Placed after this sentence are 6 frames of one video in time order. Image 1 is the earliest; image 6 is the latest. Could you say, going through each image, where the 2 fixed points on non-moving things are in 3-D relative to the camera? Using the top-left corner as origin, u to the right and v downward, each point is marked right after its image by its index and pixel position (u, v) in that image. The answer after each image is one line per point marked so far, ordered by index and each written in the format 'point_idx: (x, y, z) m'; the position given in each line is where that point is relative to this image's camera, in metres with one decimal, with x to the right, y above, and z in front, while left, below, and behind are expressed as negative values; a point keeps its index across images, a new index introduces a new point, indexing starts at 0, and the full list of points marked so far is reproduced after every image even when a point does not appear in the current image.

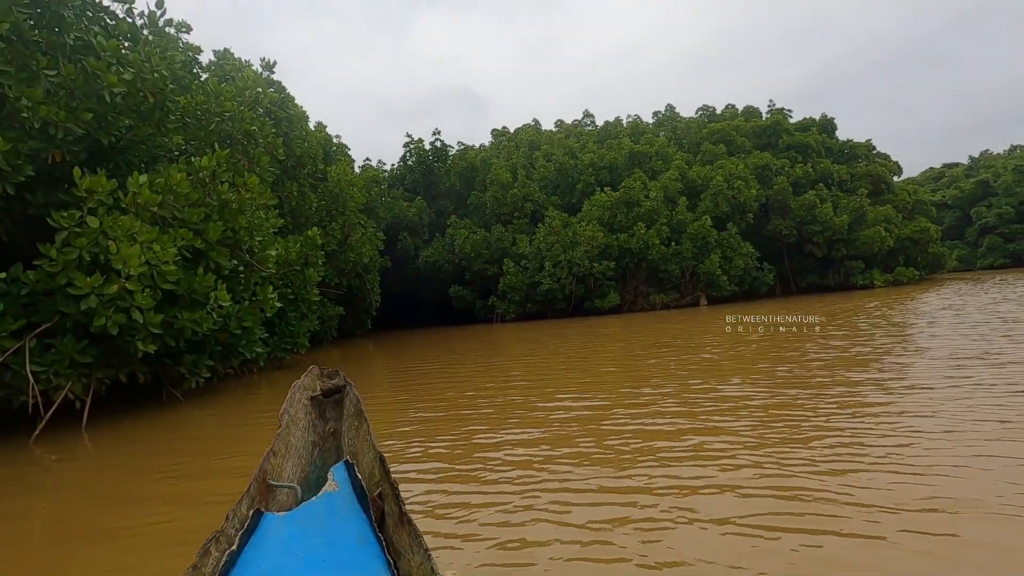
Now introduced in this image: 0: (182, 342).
0: (-3.2, -0.5, +6.3) m
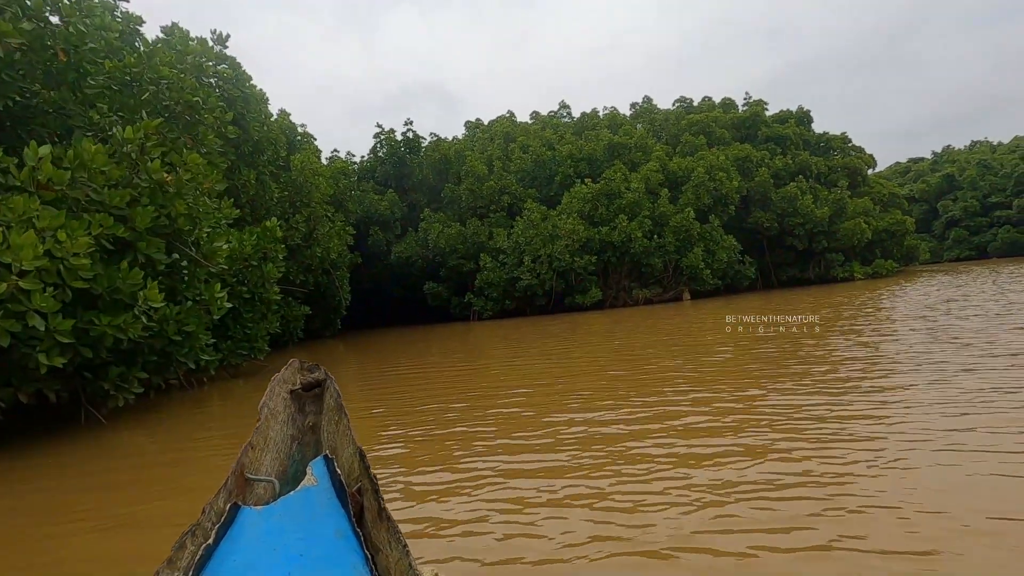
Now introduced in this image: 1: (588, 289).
0: (-3.2, -0.5, +5.3) m
1: (+2.3, 0.0, +19.8) m
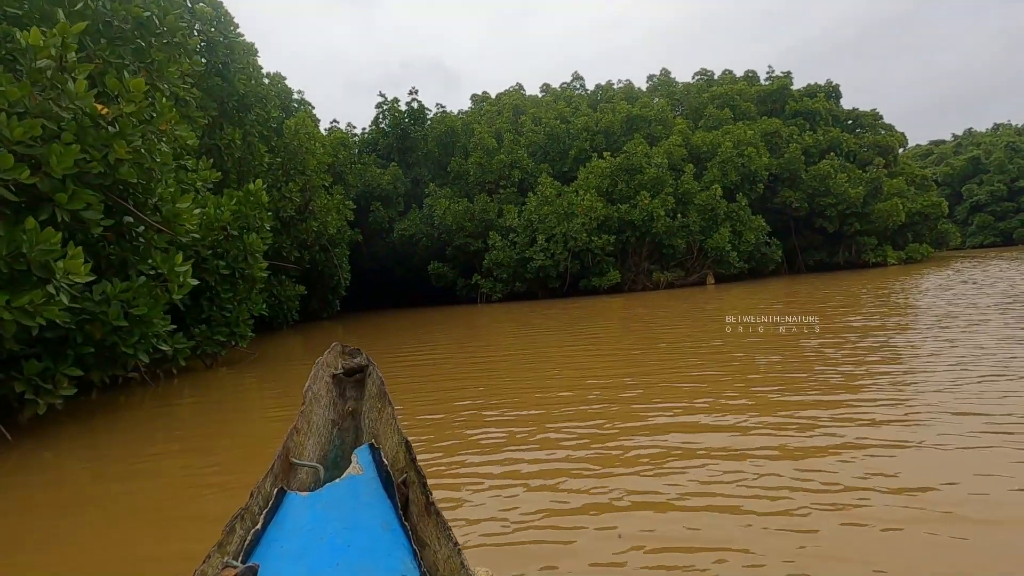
0: (-3.0, -0.3, +4.0) m
1: (+2.6, +0.5, +18.5) m
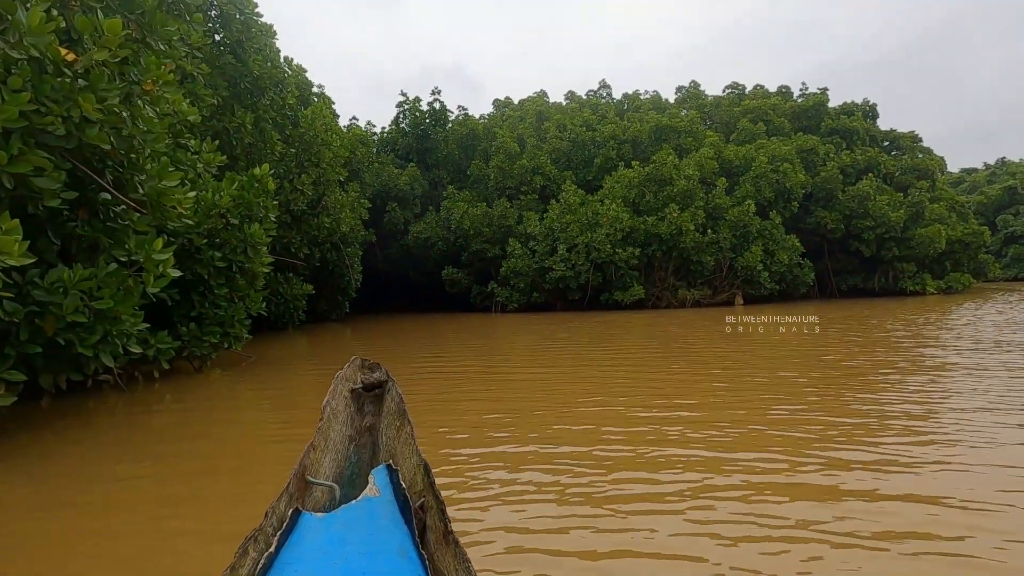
0: (-2.7, -0.2, +3.2) m
1: (+3.1, +0.1, +17.7) m
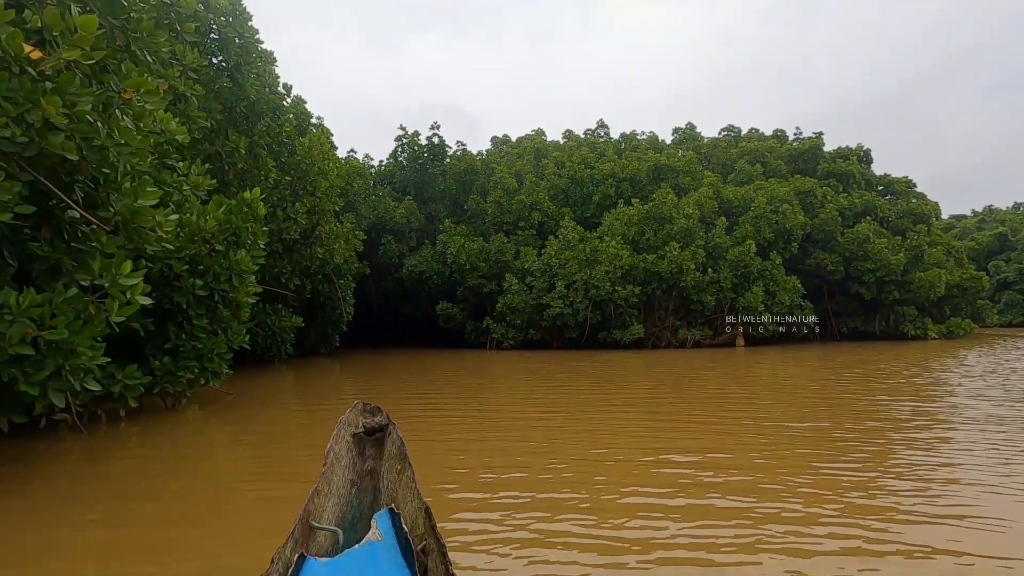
0: (-2.7, -0.3, +2.8) m
1: (+3.0, -1.0, +17.3) m
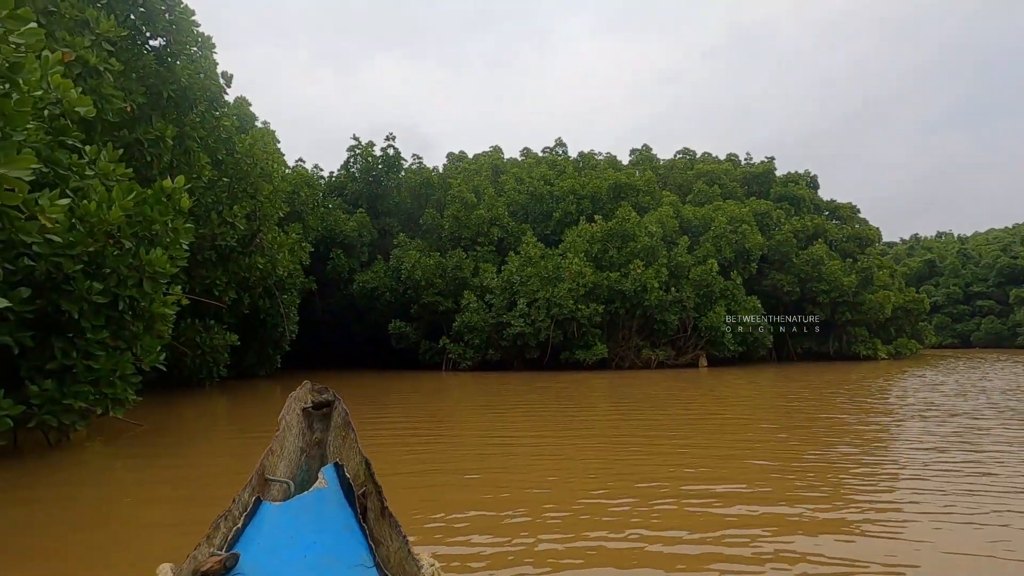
0: (-2.6, -0.3, +1.7) m
1: (+1.9, -1.4, +16.6) m
